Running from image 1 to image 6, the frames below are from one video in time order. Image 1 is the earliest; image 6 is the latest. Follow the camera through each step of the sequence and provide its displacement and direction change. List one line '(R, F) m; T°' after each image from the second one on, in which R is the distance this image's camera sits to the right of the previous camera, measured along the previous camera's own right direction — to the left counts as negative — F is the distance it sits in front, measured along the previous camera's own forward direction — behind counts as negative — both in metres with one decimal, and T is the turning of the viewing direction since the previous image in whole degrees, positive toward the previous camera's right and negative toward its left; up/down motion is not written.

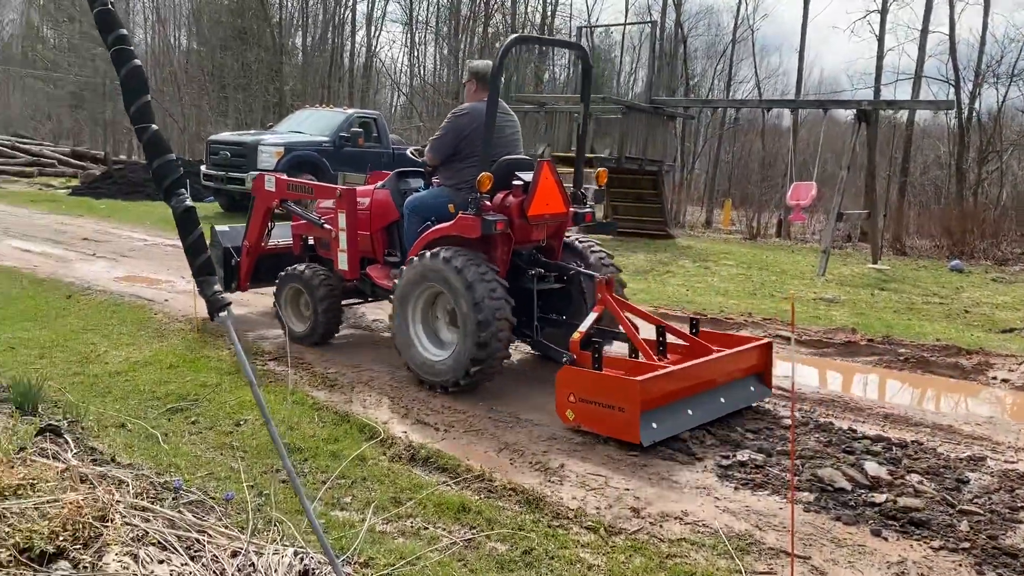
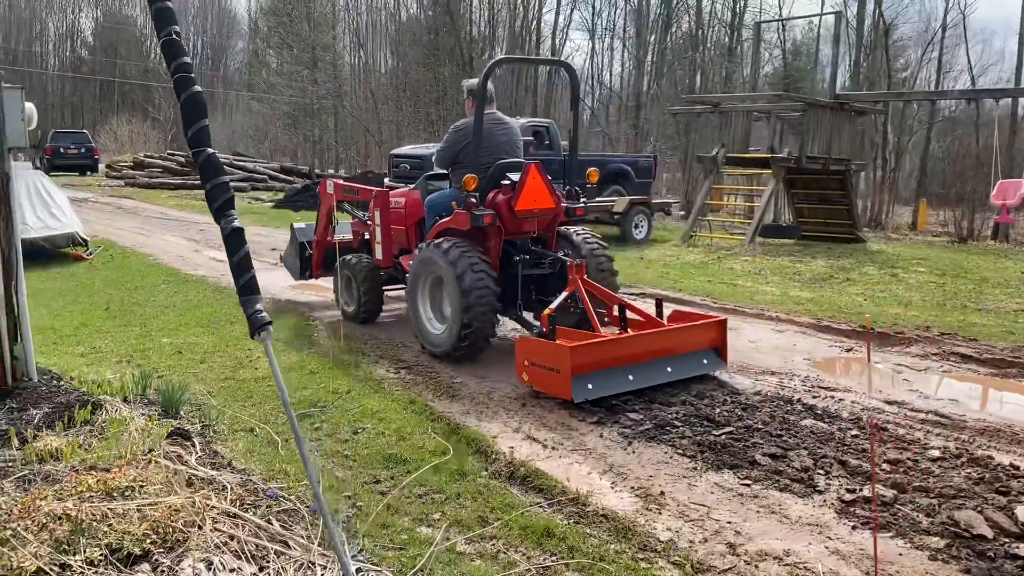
(+0.4, +0.2) m; -13°
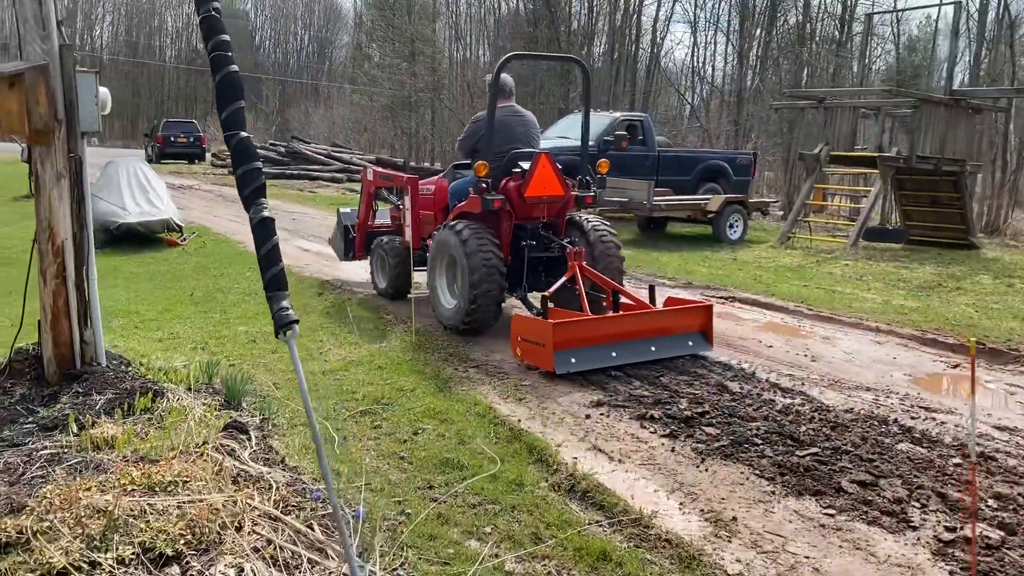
(+0.1, +0.3) m; -6°
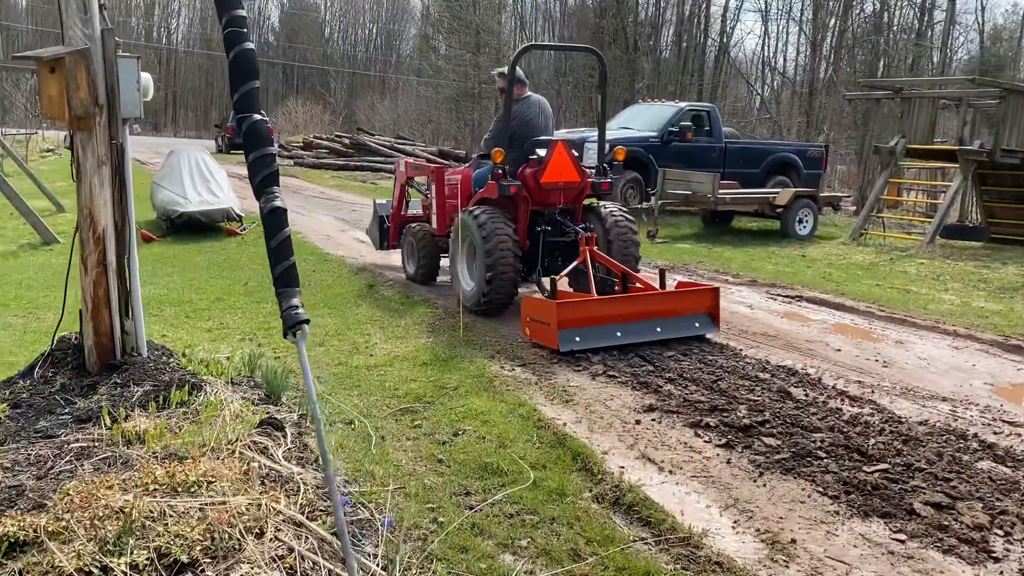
(+0.1, +0.2) m; -4°
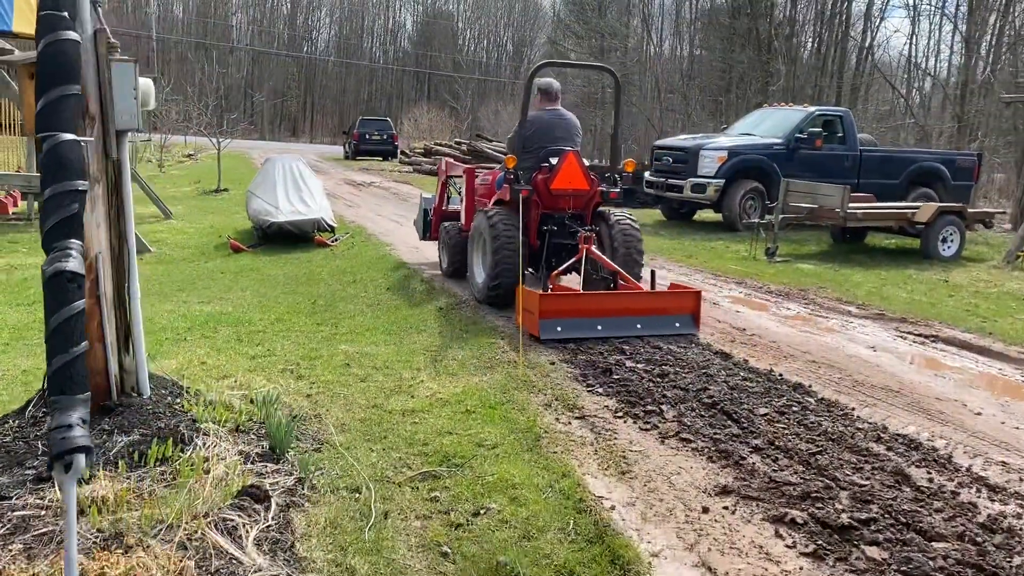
(+0.4, +0.8) m; -8°
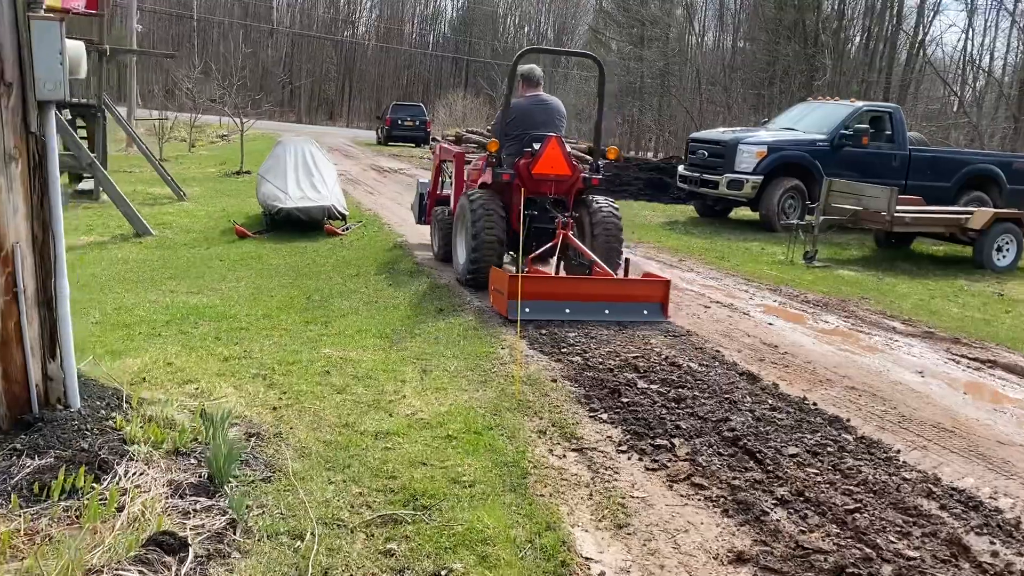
(+0.2, +0.6) m; -2°
